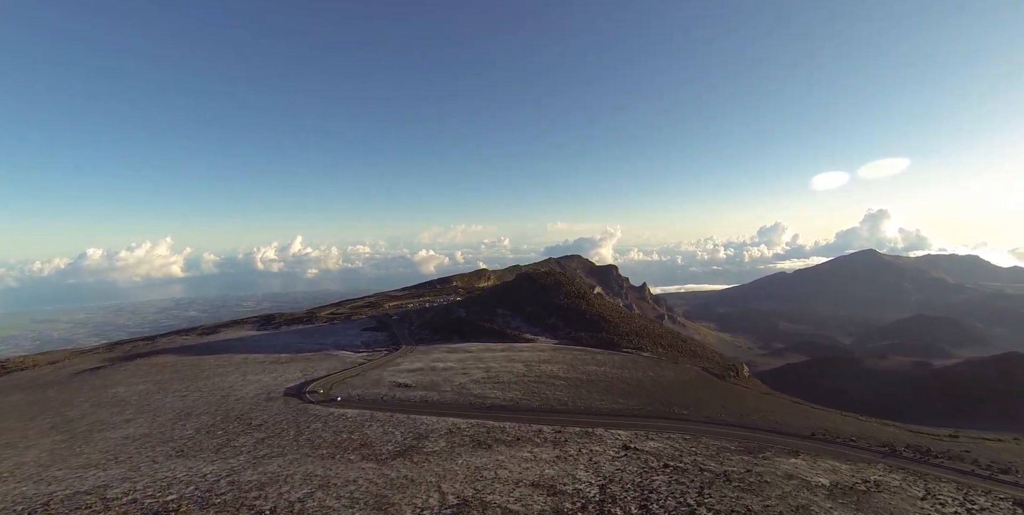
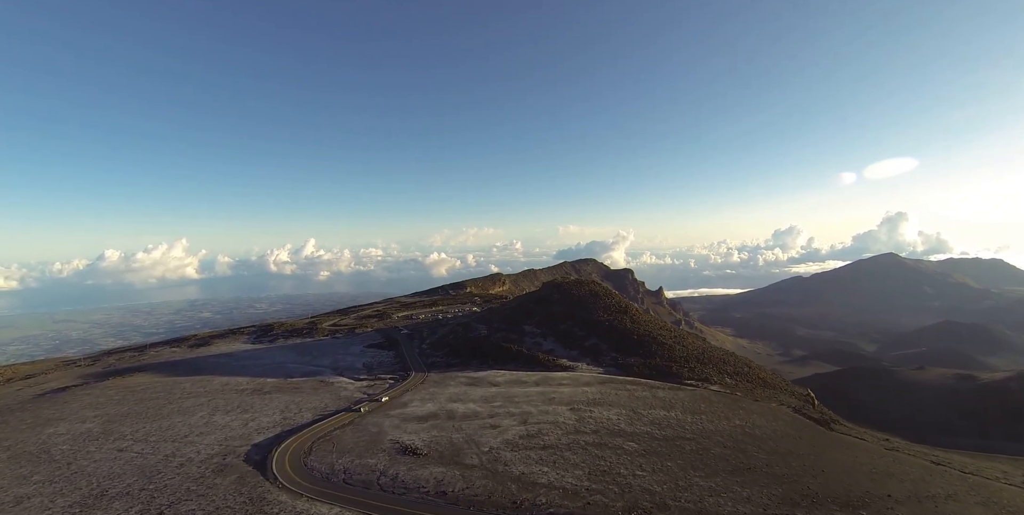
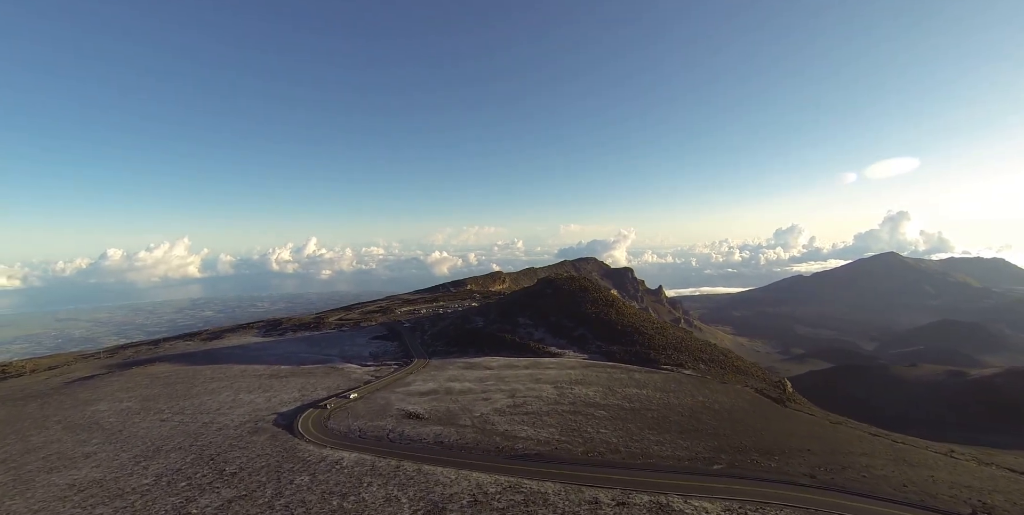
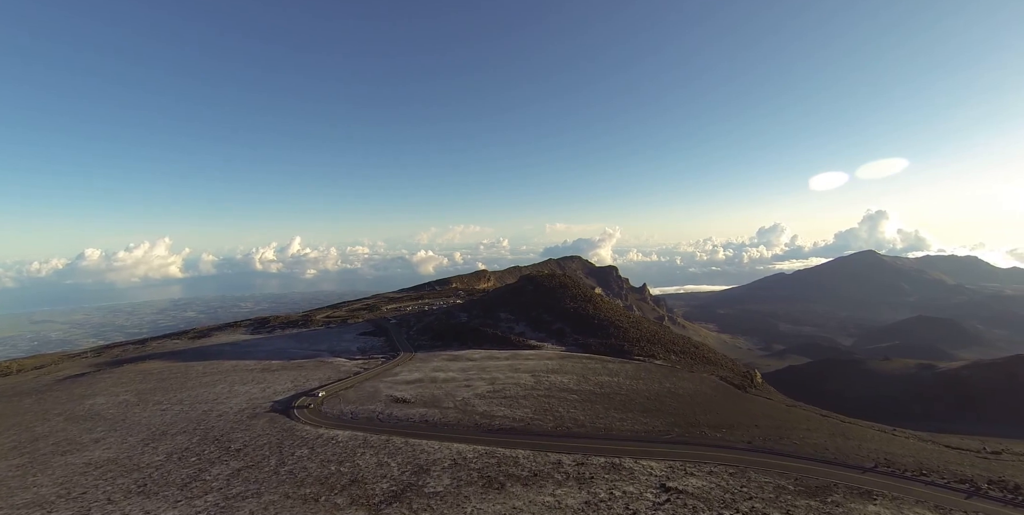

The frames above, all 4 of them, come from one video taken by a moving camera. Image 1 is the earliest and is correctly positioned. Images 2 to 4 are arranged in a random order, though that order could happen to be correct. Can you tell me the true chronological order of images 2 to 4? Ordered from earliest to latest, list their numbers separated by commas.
4, 3, 2
